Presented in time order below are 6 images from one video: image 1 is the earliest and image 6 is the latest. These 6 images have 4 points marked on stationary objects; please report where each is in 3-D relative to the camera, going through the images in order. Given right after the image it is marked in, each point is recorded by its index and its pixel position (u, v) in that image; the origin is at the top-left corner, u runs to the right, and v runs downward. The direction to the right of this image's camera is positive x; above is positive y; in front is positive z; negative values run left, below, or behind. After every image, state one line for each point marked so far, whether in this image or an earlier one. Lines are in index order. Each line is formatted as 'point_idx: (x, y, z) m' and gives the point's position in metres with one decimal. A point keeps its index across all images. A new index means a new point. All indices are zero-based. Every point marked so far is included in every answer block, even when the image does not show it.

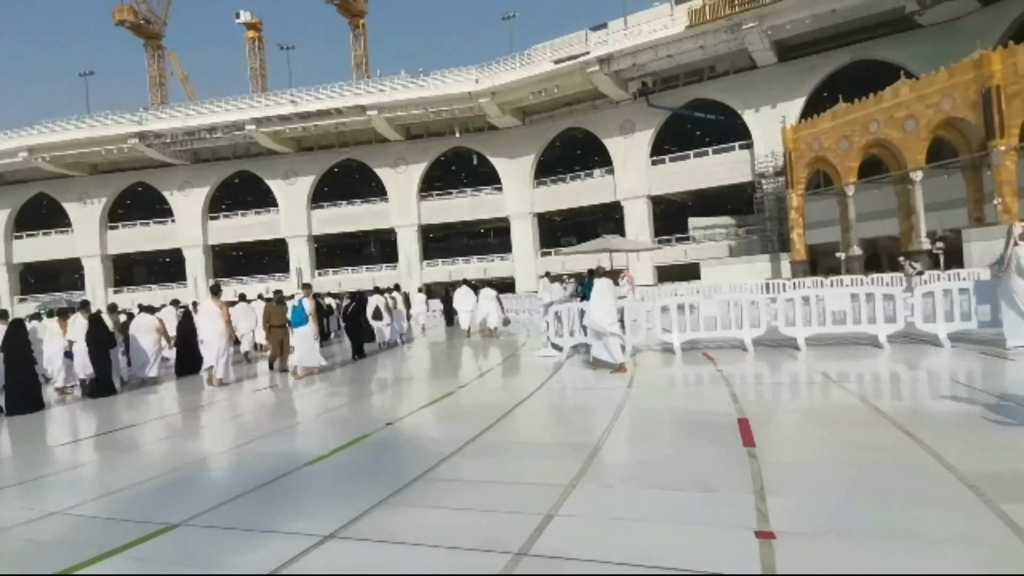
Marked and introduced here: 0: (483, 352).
0: (-0.6, -1.8, +17.2) m
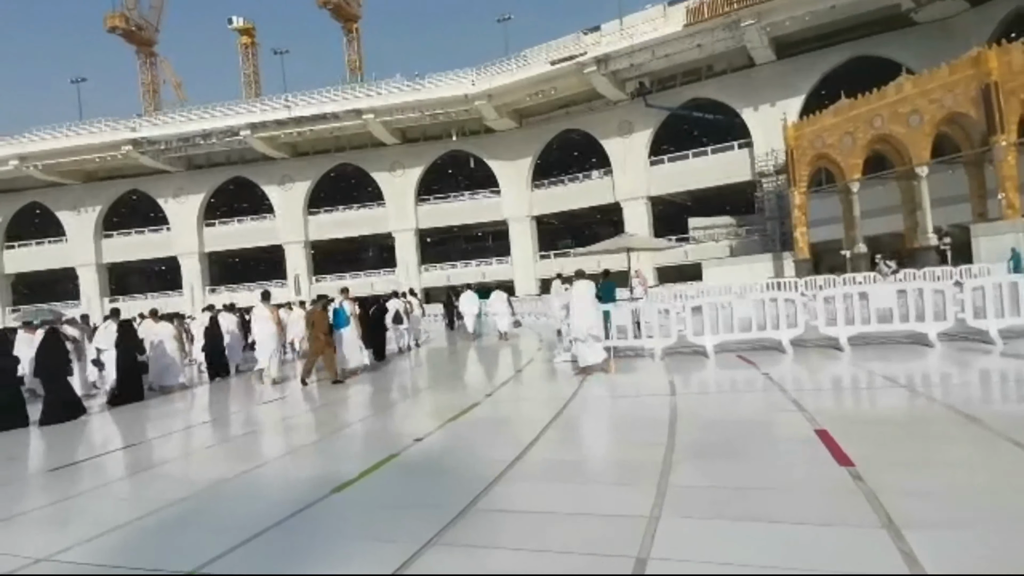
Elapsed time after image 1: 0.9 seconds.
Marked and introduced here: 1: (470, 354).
0: (-0.4, -1.9, +16.7) m
1: (-1.3, -2.0, +18.0) m
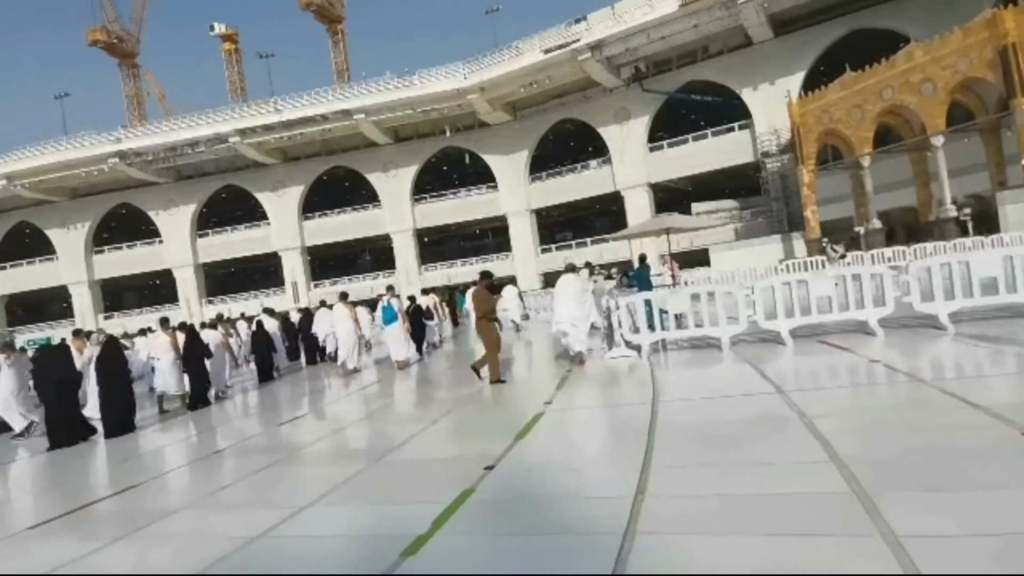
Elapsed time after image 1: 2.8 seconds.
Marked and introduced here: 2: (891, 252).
0: (+0.2, -1.8, +15.8) m
1: (-0.8, -1.8, +17.1) m
2: (+12.0, +1.1, +18.4) m
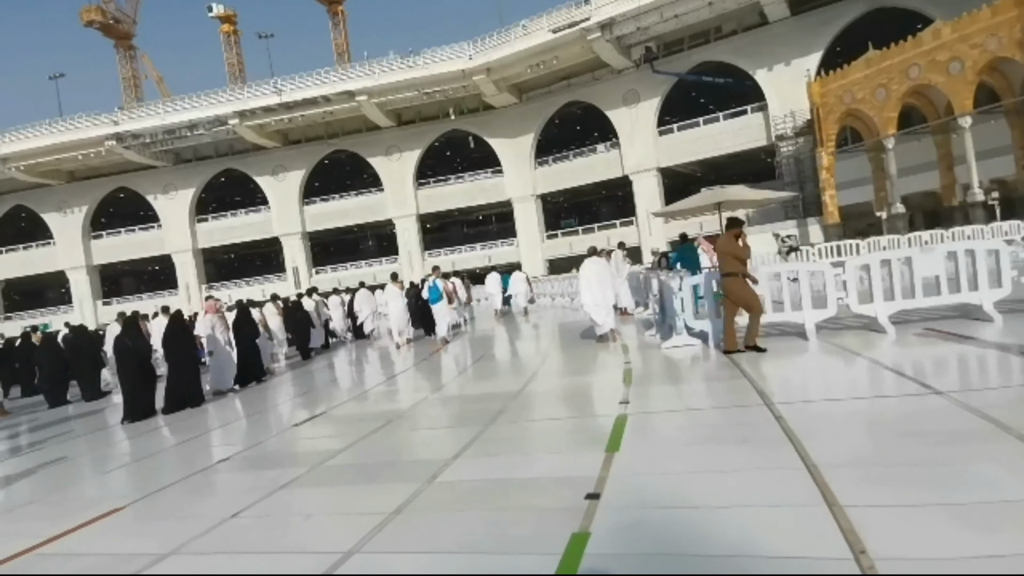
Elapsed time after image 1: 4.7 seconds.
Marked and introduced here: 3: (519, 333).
0: (+0.7, -1.4, +14.9) m
1: (-0.3, -1.4, +16.2) m
2: (+12.5, +1.6, +17.5) m
3: (+0.1, -1.3, +17.2) m
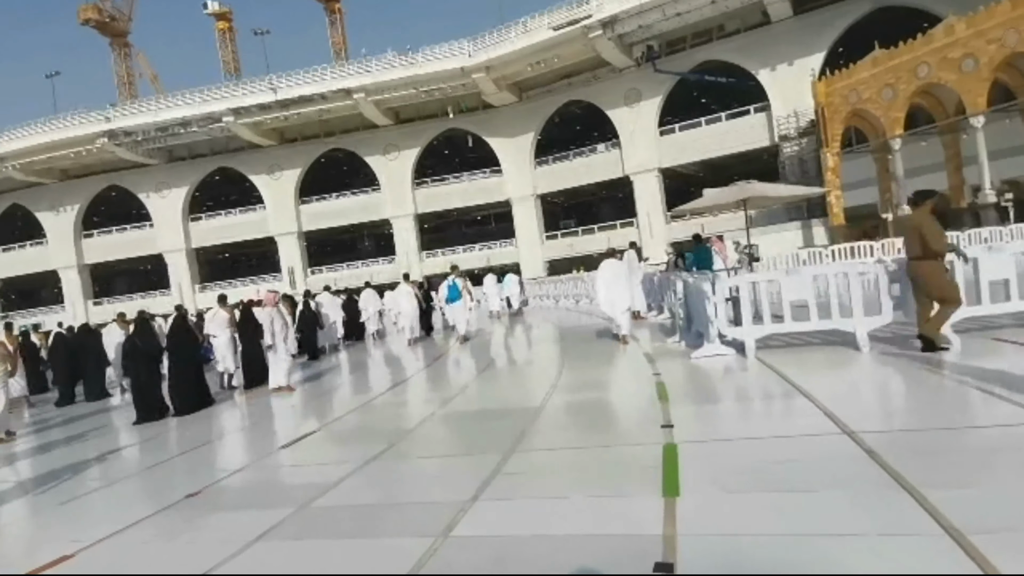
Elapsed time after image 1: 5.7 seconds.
0: (+0.7, -1.4, +14.3) m
1: (-0.2, -1.5, +15.6) m
2: (+12.6, +1.5, +16.9) m
3: (+0.2, -1.4, +16.5) m
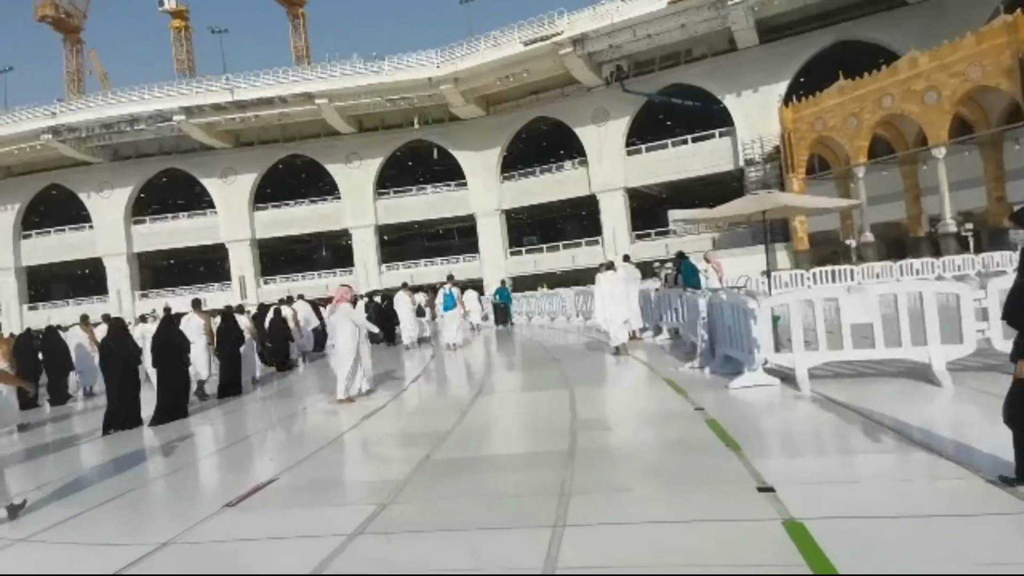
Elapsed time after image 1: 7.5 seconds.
0: (+0.2, -1.8, +13.3) m
1: (-0.9, -1.8, +14.5) m
2: (+11.8, +0.7, +16.9) m
3: (-0.5, -1.8, +15.5) m
